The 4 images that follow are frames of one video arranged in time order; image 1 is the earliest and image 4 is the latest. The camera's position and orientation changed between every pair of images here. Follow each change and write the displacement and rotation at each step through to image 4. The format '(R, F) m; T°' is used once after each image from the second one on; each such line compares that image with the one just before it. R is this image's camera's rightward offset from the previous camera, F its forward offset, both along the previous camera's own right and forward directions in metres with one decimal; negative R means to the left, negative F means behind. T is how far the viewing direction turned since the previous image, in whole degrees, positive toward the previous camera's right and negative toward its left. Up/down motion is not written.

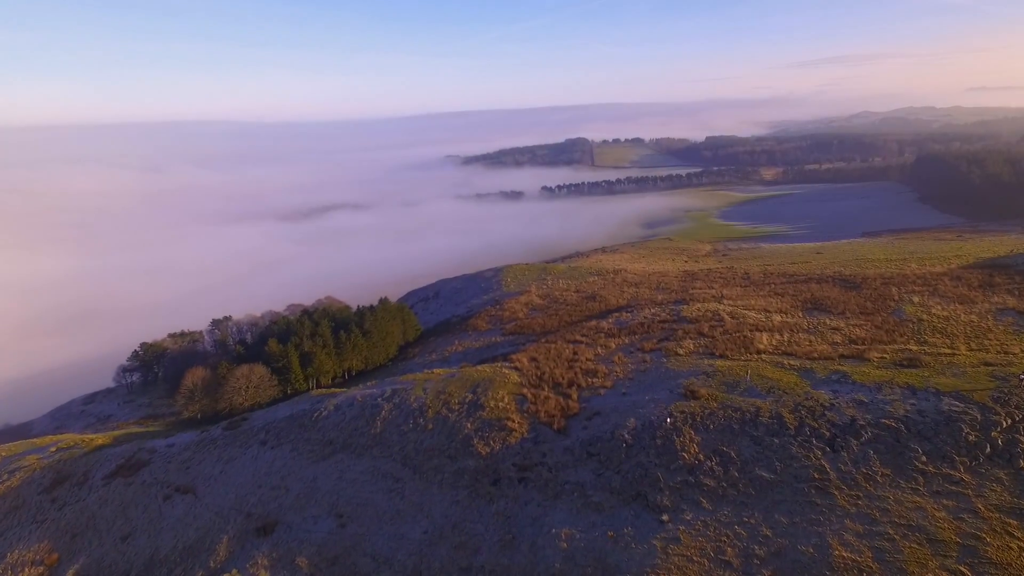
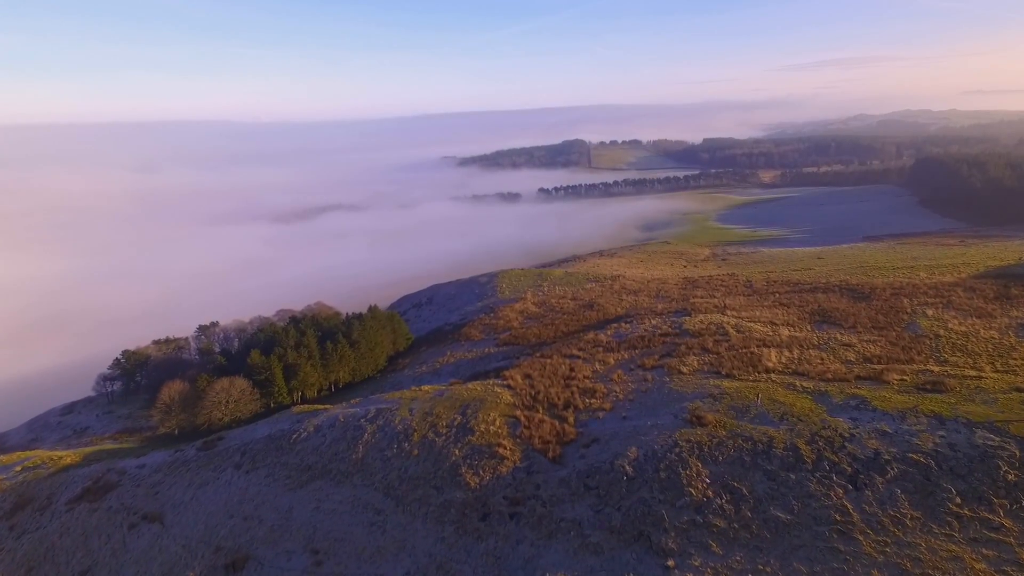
(+0.1, +1.1) m; 0°
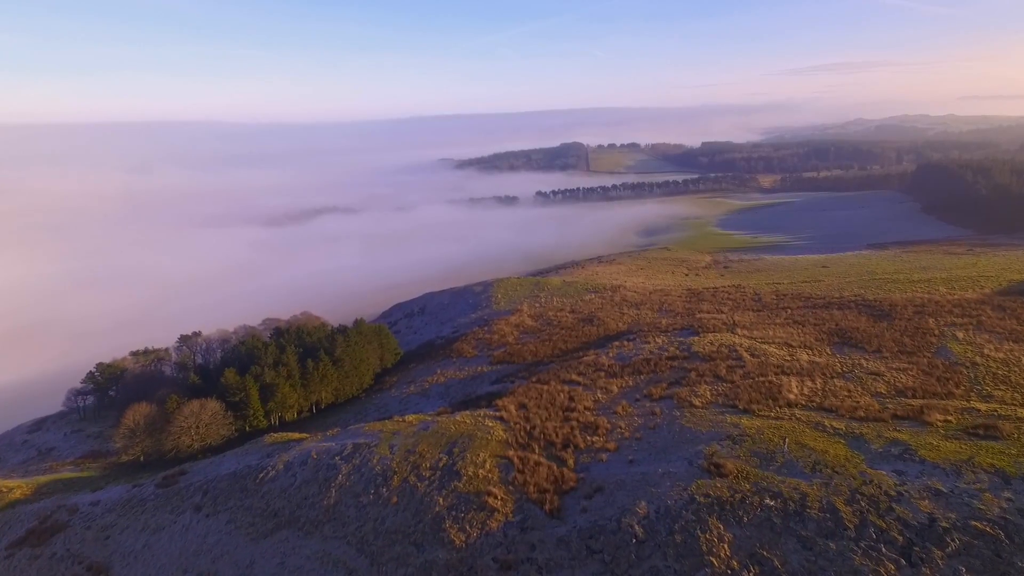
(+0.1, +1.7) m; 0°
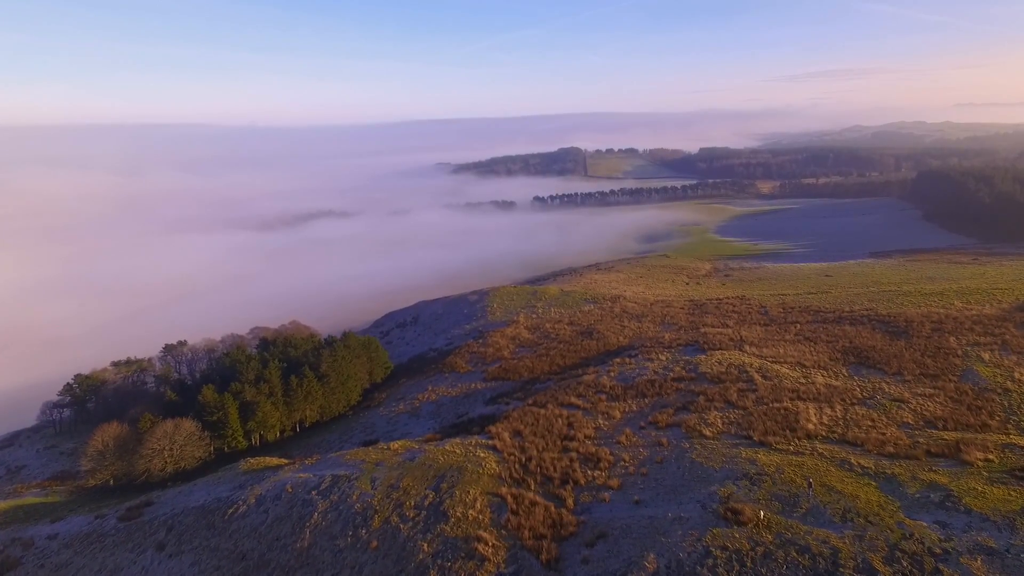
(+0.1, +1.3) m; 0°
